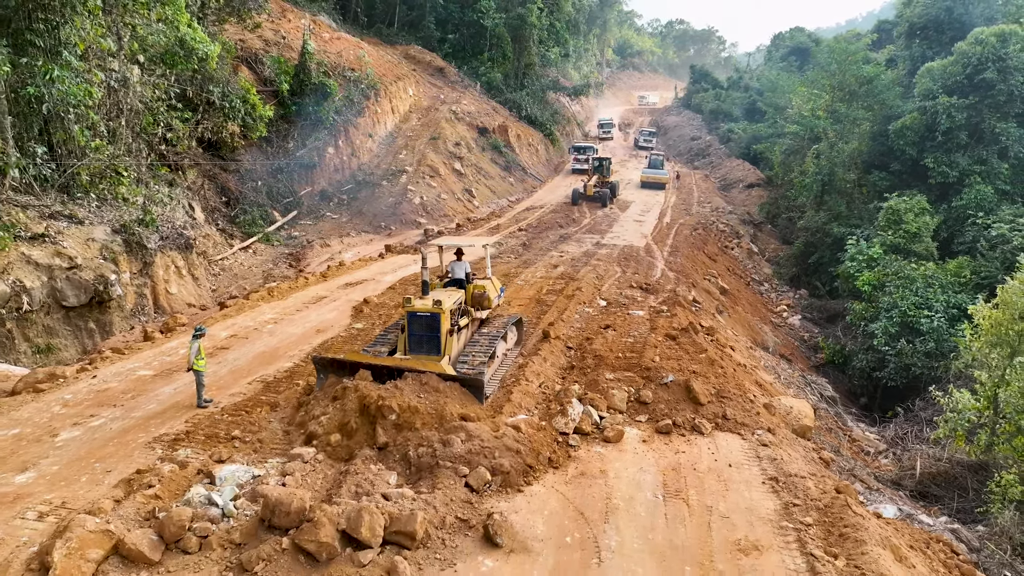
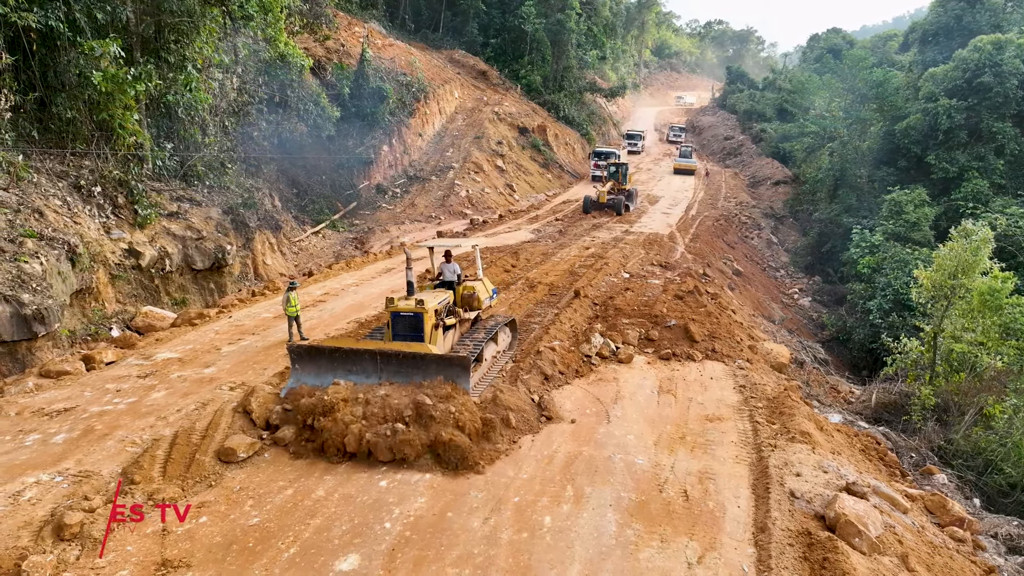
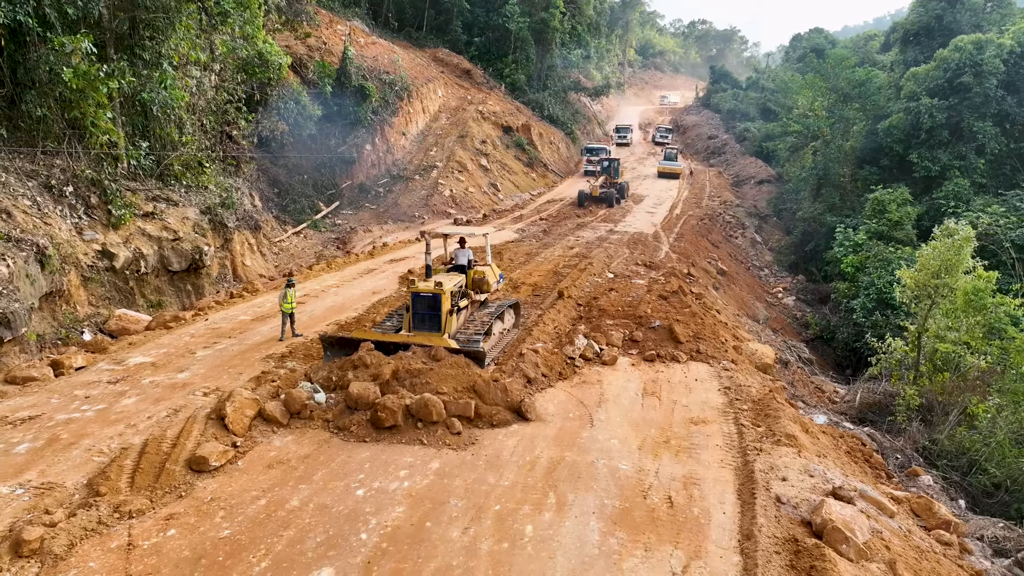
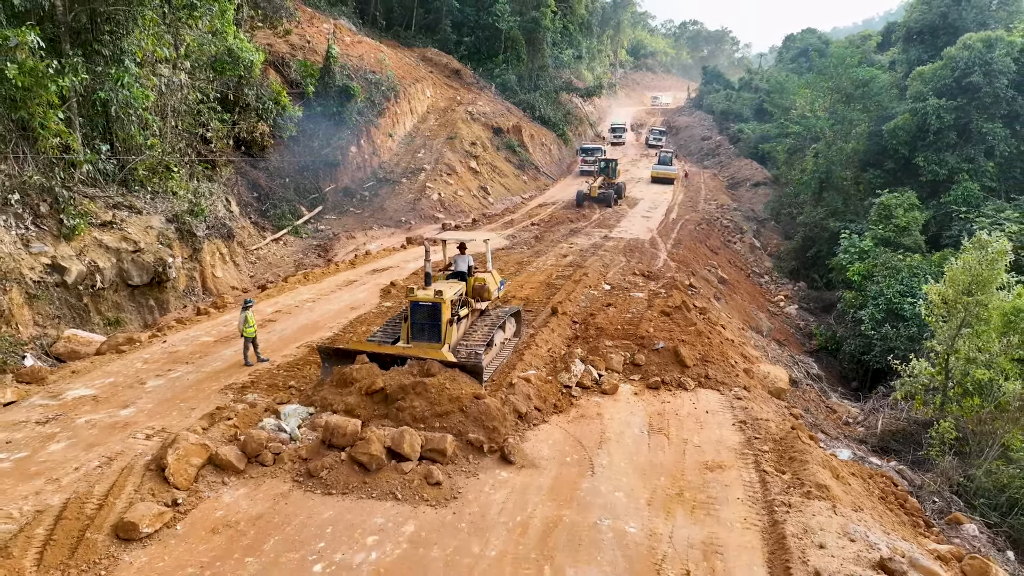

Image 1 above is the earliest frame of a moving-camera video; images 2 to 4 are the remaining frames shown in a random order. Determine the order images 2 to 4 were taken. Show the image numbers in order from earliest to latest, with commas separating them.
4, 3, 2
